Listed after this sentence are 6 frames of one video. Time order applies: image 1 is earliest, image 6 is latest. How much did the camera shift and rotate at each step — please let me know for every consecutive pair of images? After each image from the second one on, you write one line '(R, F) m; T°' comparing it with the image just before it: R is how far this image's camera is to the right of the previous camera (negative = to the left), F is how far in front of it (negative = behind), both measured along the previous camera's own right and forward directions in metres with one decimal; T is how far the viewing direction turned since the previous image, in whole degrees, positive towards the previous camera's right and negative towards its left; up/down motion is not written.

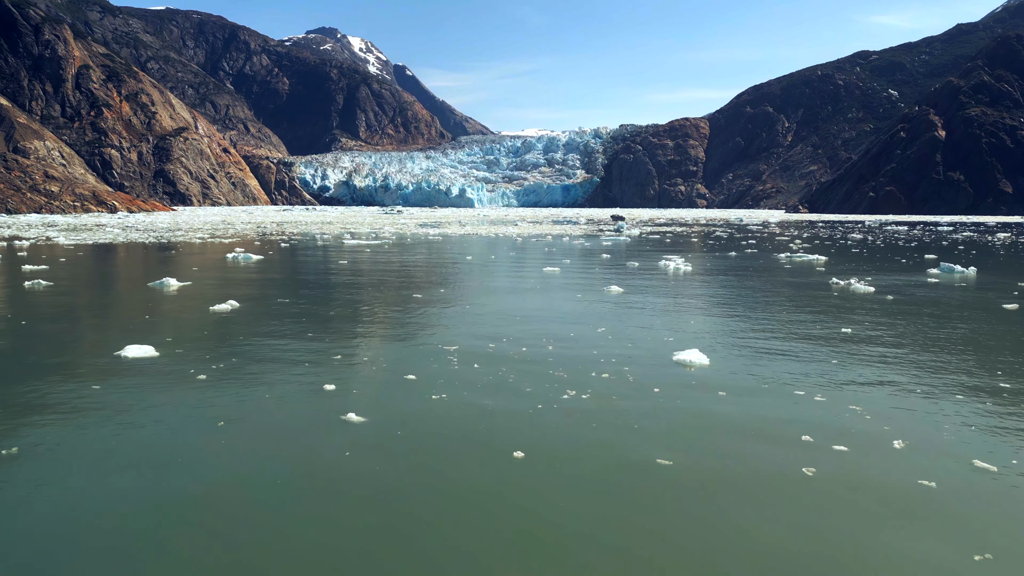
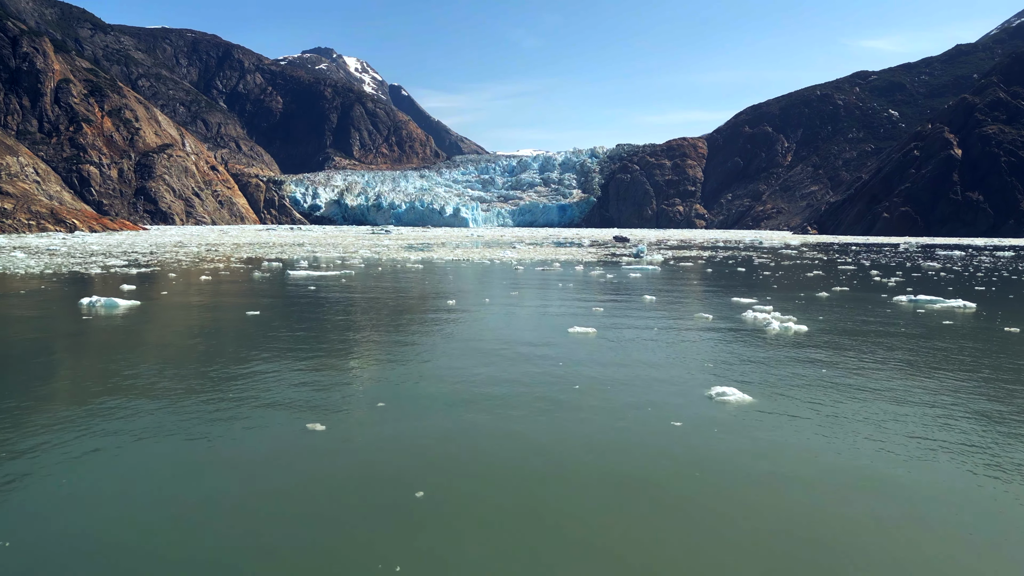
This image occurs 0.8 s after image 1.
(-0.1, +3.7) m; 0°
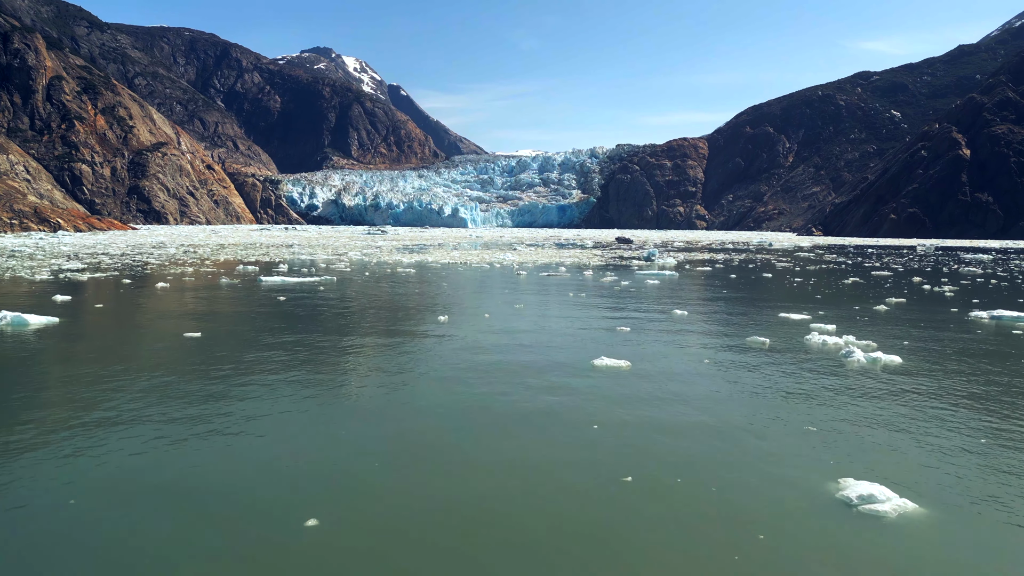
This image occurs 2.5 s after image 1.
(-0.1, +1.3) m; 0°
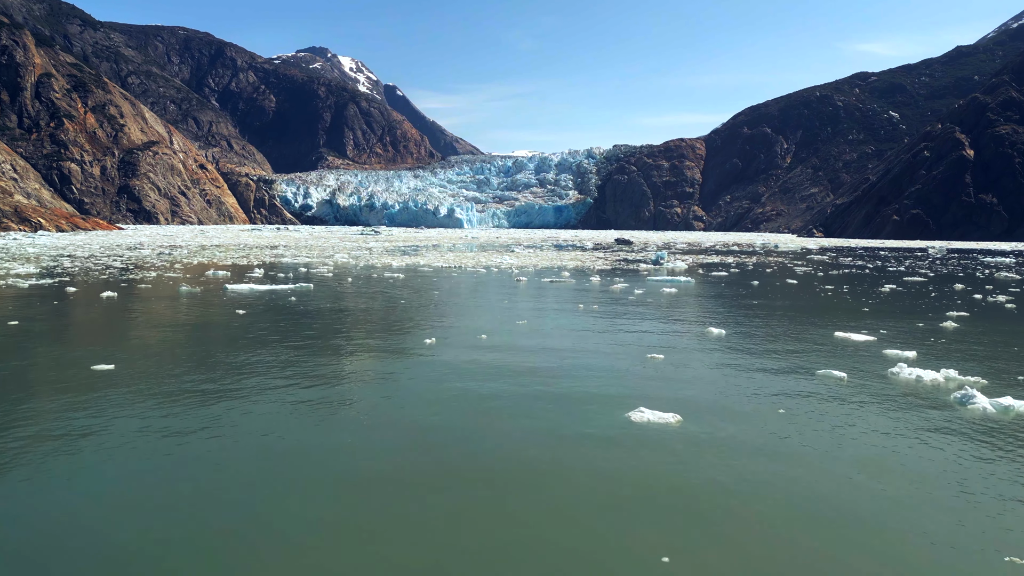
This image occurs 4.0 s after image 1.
(-0.1, +1.1) m; 0°
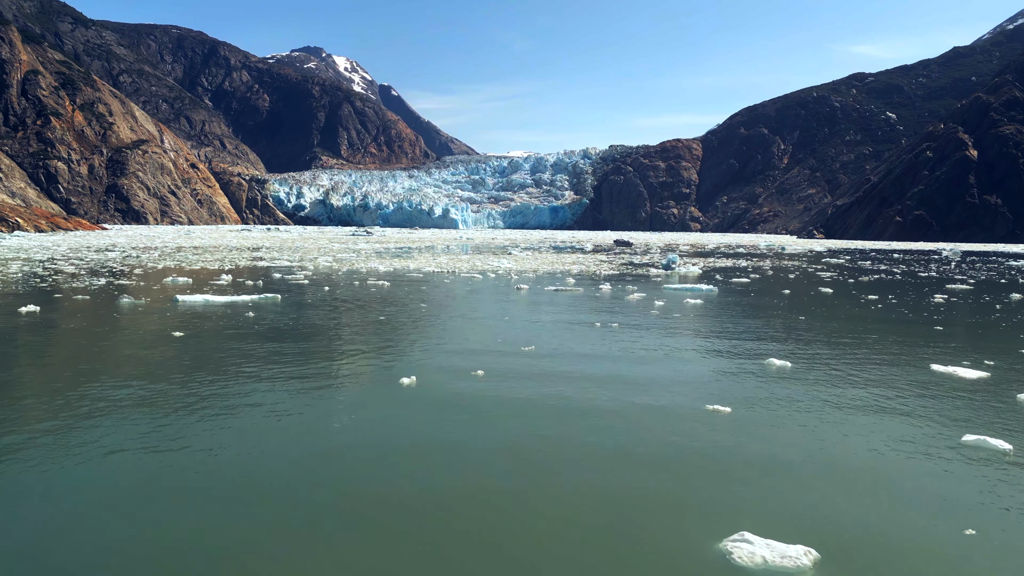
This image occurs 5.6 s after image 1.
(-0.1, +1.3) m; 0°
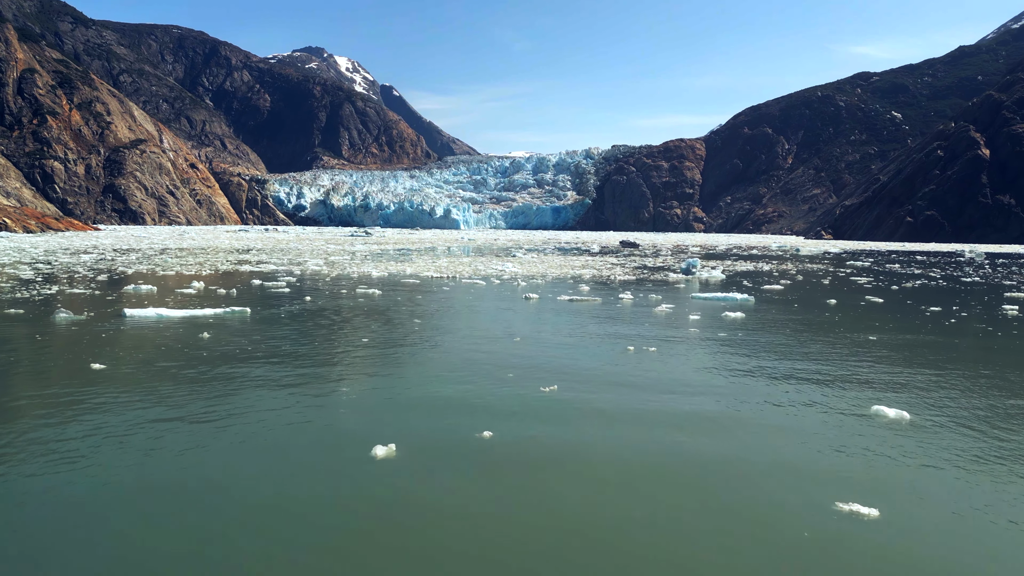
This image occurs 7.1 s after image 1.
(-0.1, +1.1) m; 0°
